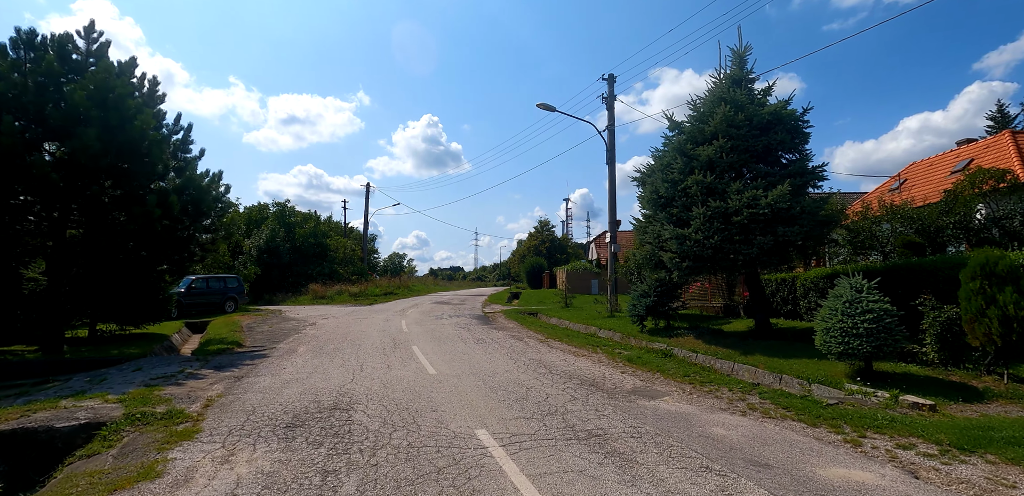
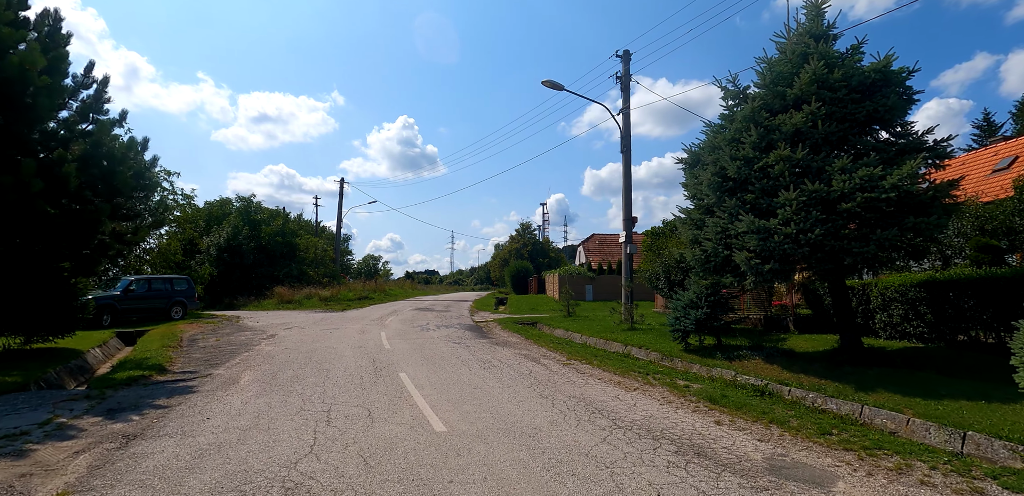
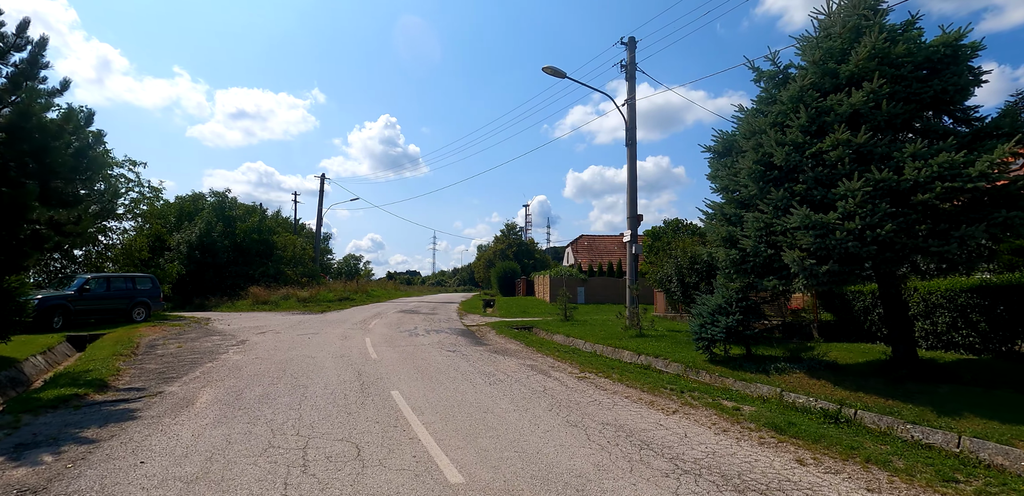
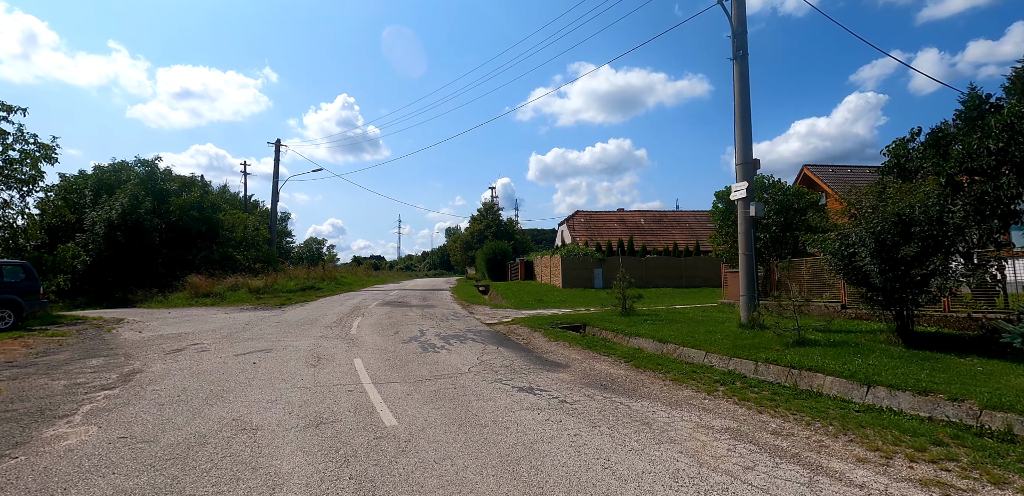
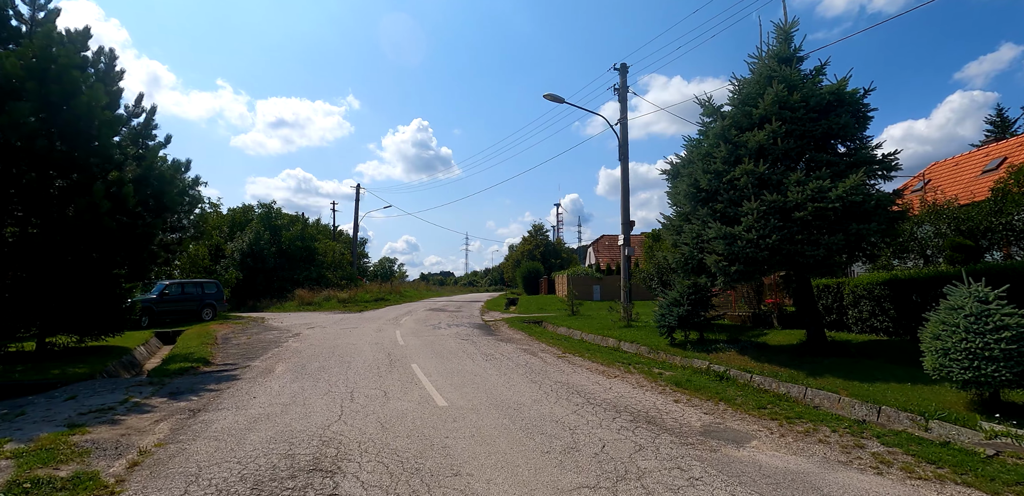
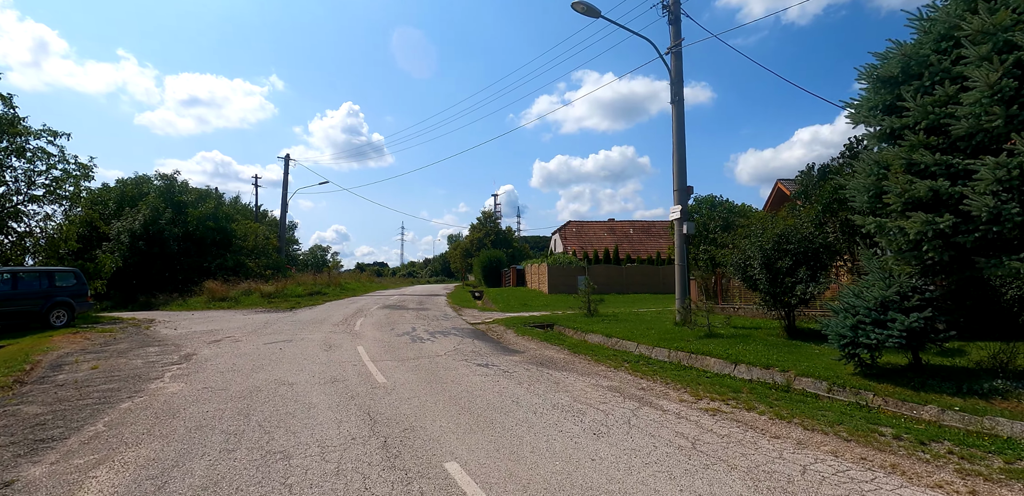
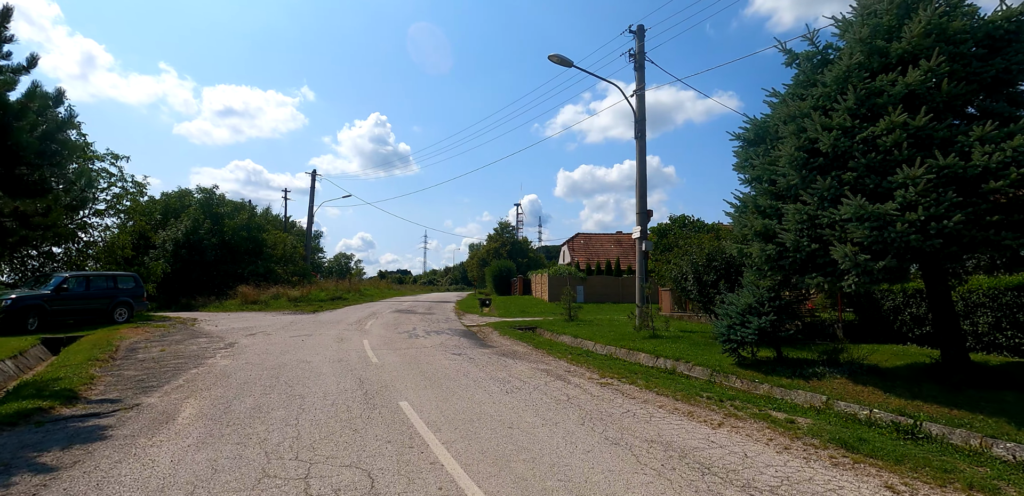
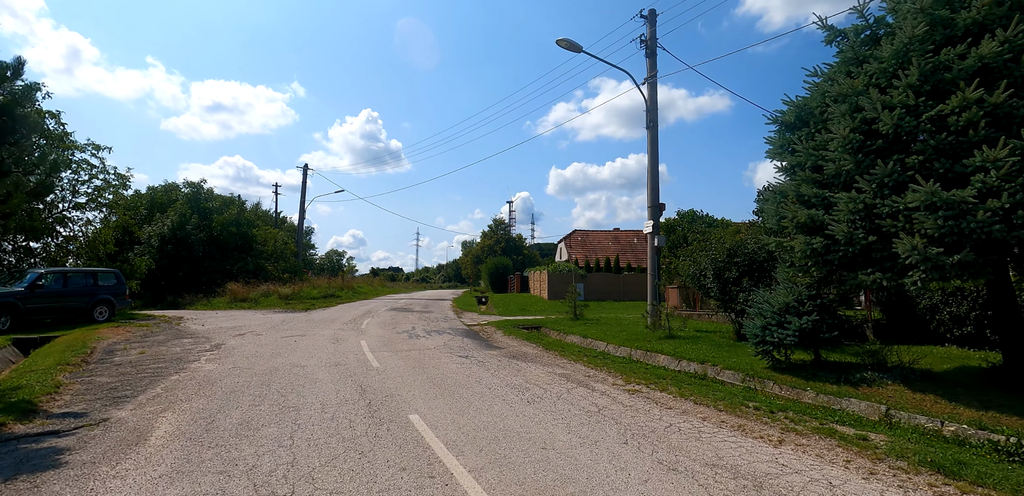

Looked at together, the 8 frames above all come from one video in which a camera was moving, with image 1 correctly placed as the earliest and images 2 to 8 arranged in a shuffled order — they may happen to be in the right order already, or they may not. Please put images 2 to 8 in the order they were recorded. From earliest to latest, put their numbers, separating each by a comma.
5, 2, 3, 7, 8, 6, 4
